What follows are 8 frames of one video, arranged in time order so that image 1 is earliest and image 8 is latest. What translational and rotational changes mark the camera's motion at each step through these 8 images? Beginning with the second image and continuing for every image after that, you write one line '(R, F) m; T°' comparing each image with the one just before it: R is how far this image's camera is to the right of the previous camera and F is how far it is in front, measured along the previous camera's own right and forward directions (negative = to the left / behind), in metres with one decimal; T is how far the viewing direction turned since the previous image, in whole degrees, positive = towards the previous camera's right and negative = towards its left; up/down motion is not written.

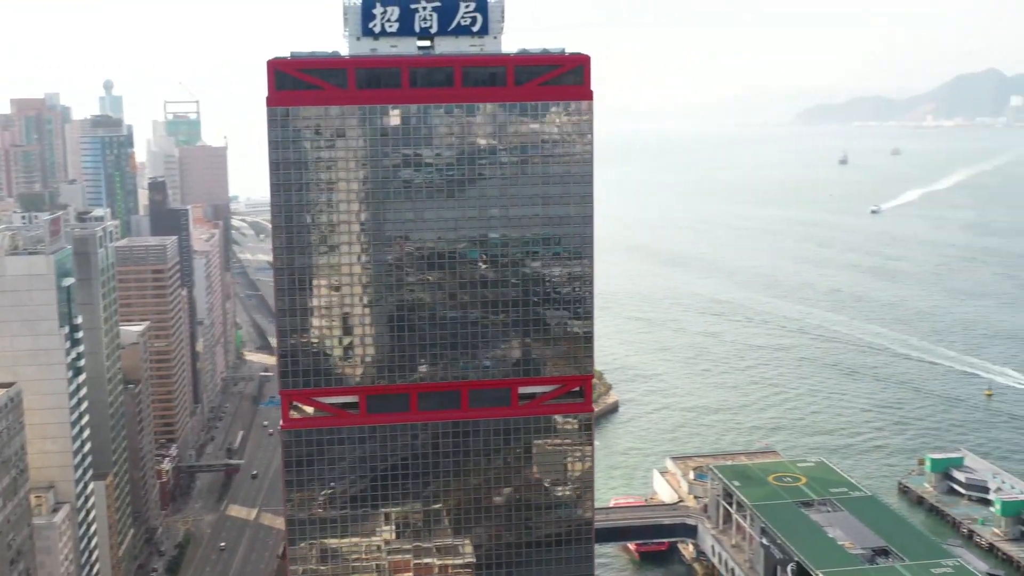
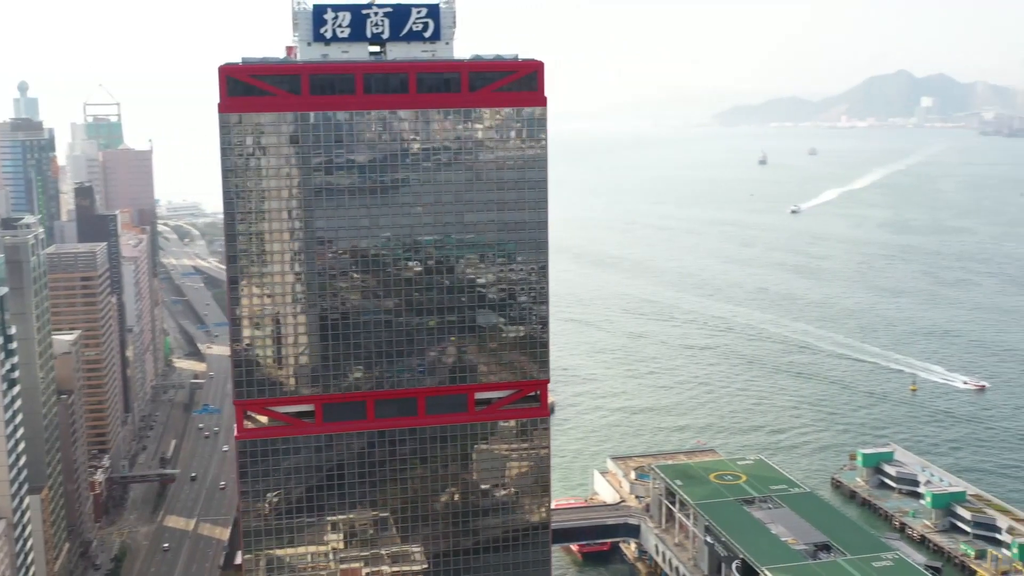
(-1.0, 0.0) m; +4°
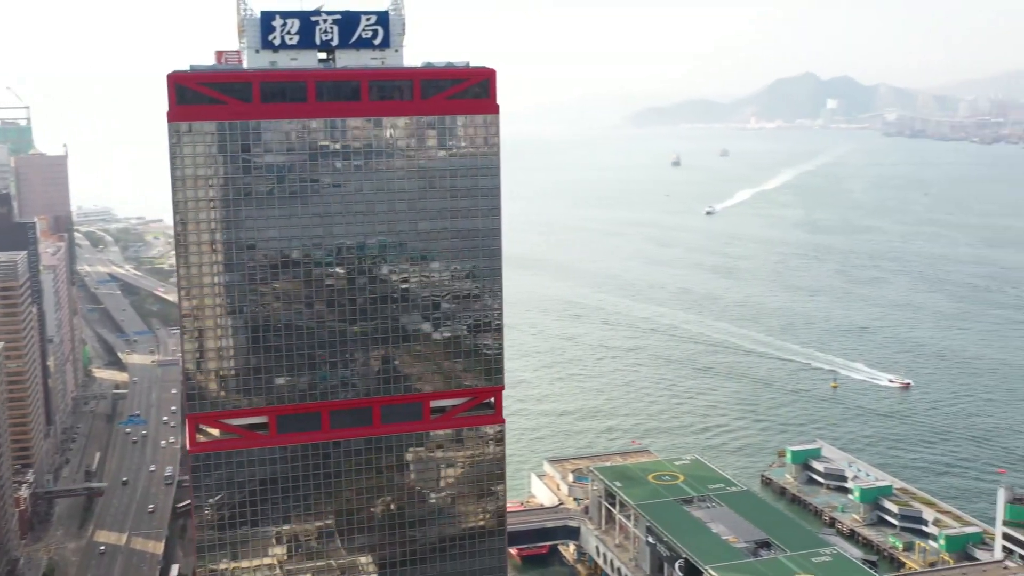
(-1.2, 0.0) m; +4°
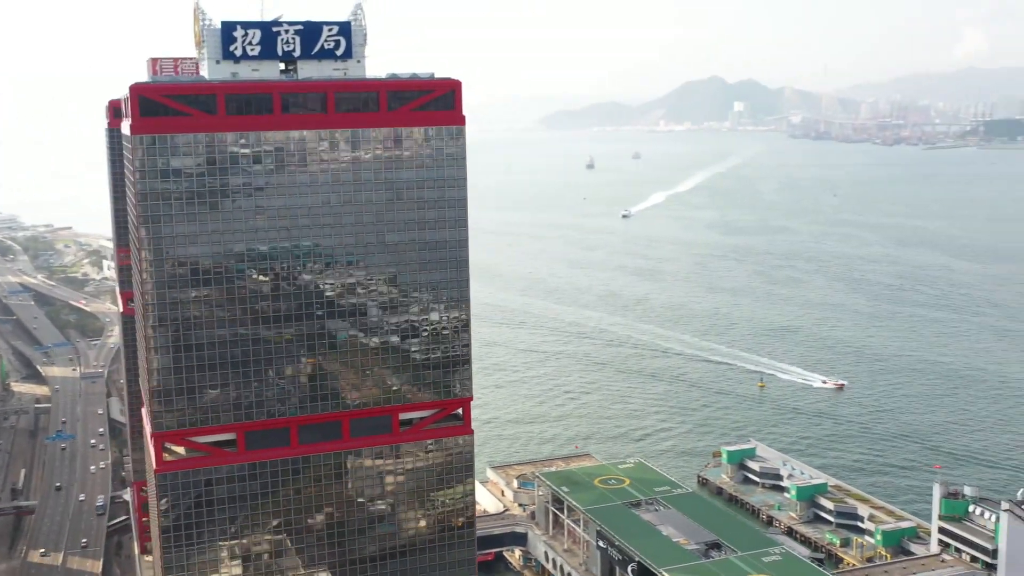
(-1.7, 0.0) m; +4°
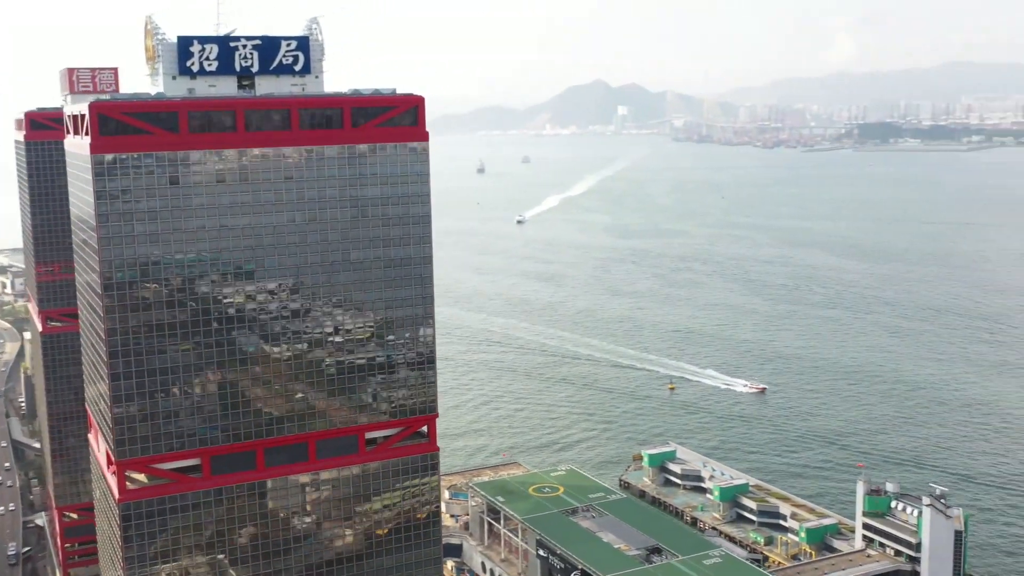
(-2.5, +0.1) m; +6°
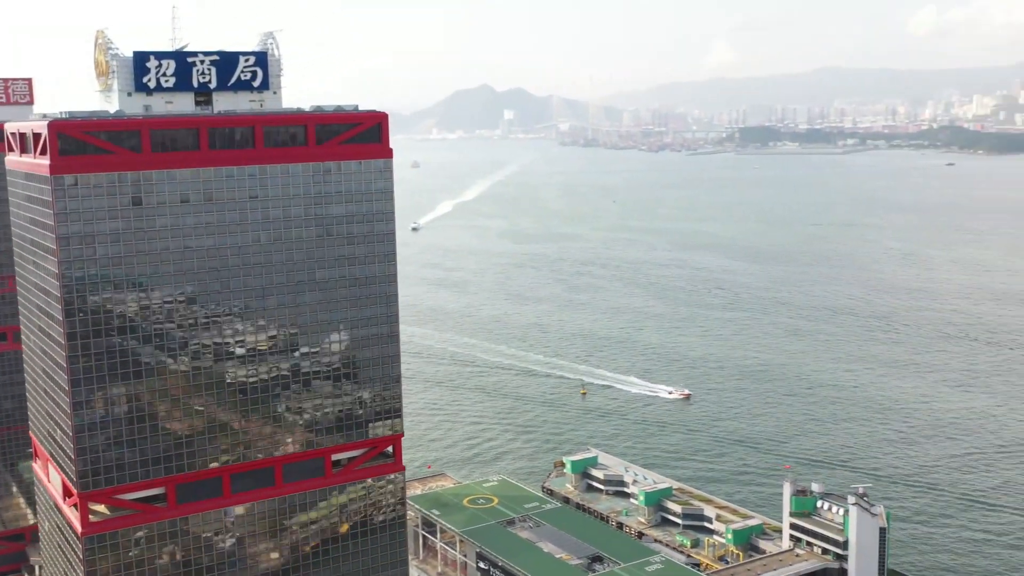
(-2.5, +0.2) m; +6°
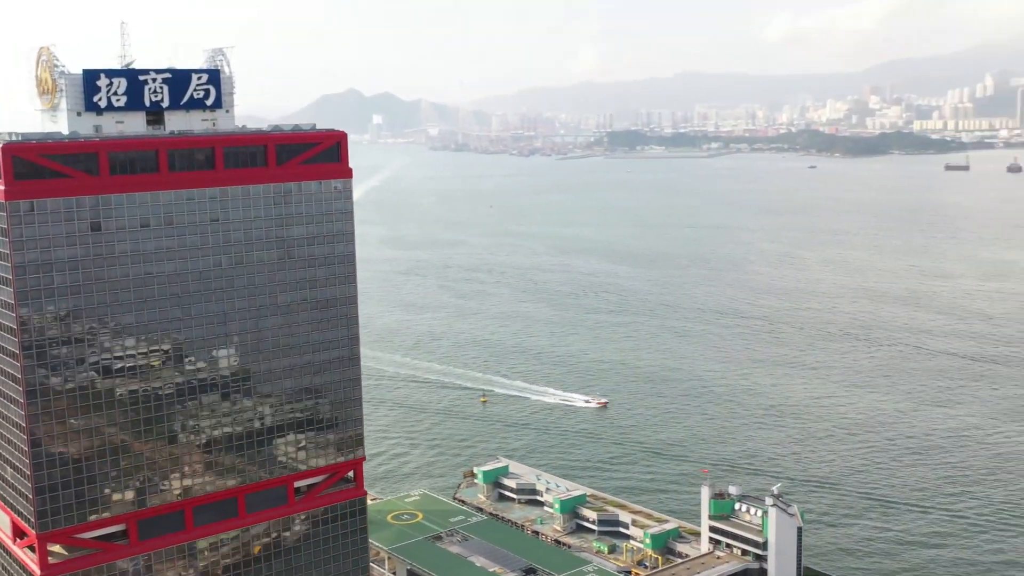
(-2.9, +0.3) m; +7°
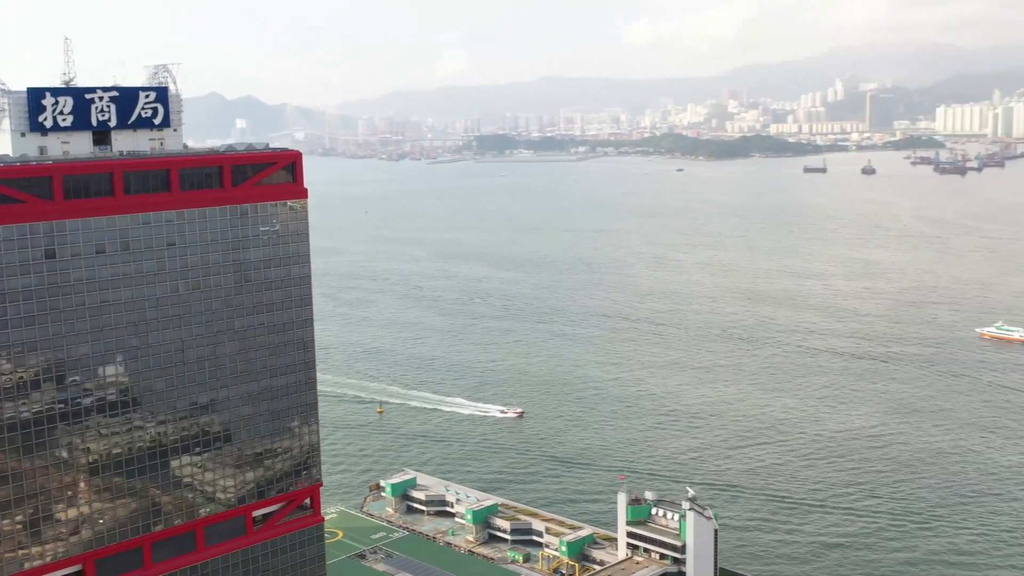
(-2.8, +0.3) m; +7°
